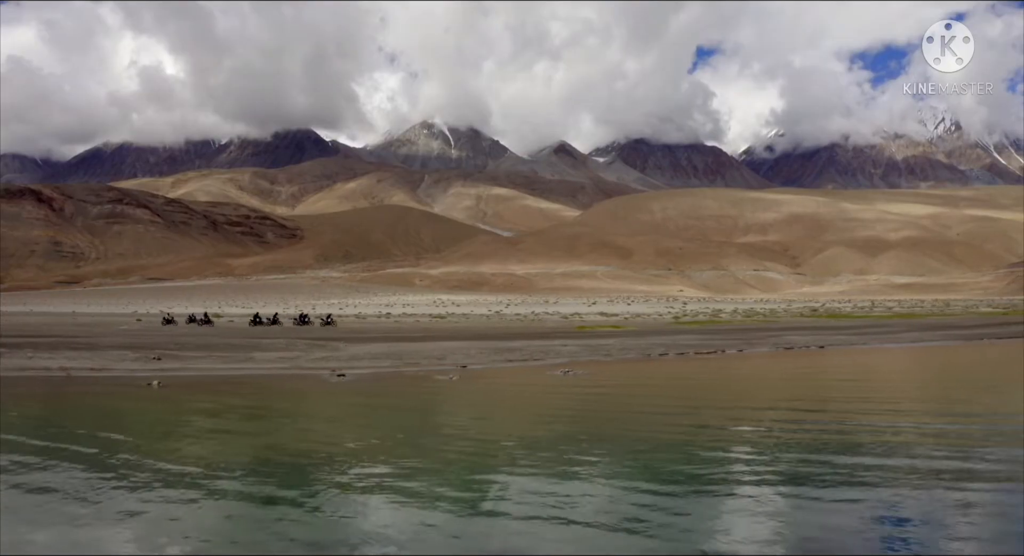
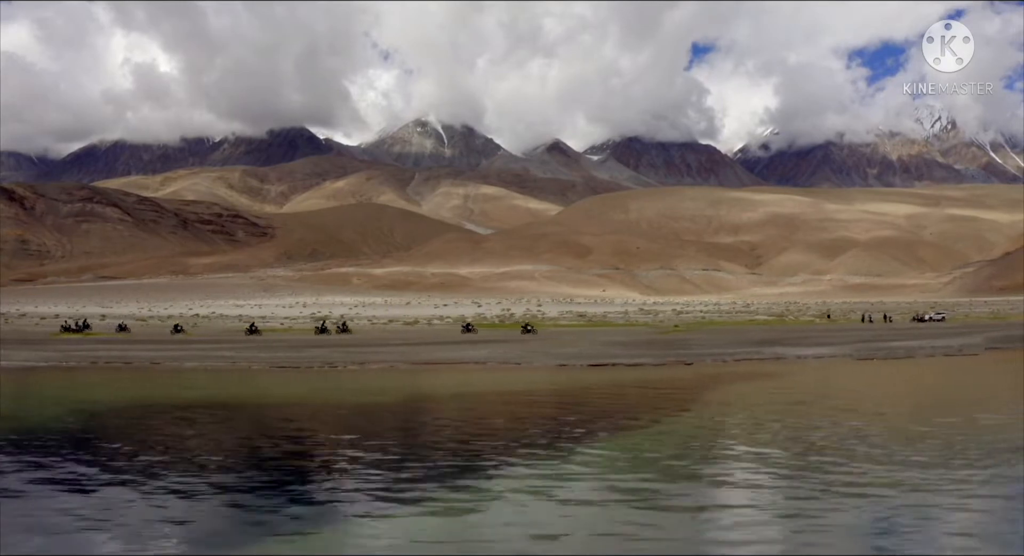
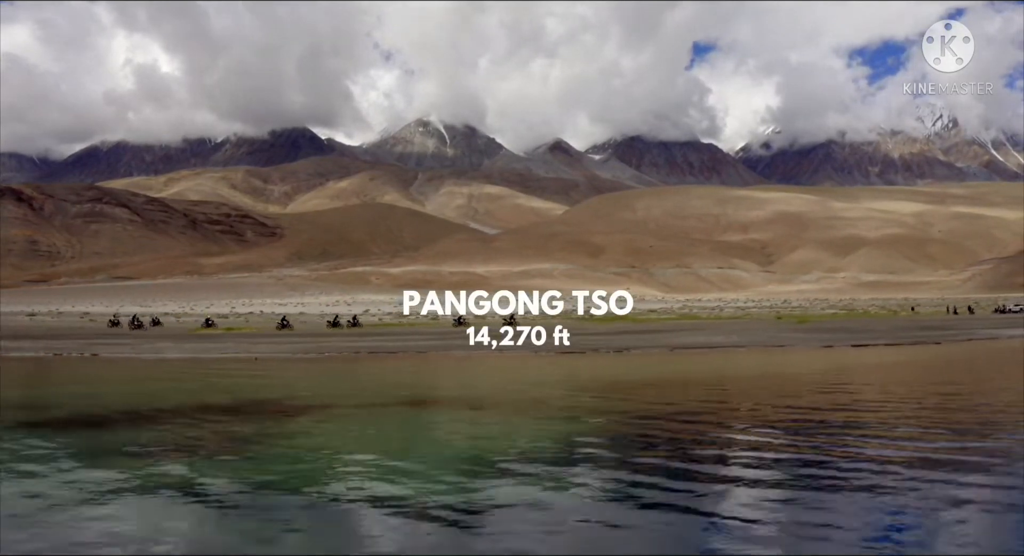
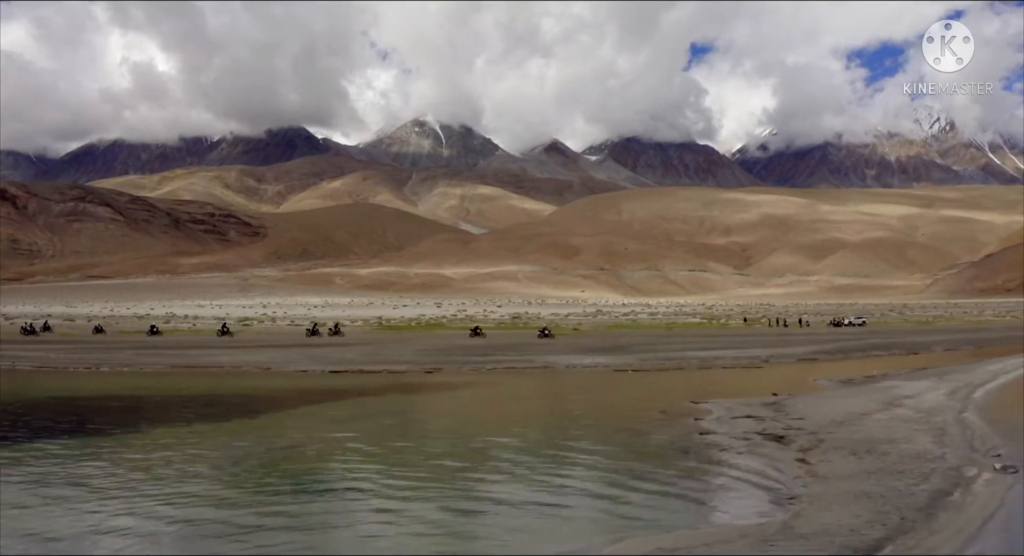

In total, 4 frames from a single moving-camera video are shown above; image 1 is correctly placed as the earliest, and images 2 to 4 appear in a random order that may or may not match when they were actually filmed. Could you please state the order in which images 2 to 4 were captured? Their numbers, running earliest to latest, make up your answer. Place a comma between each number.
3, 2, 4
